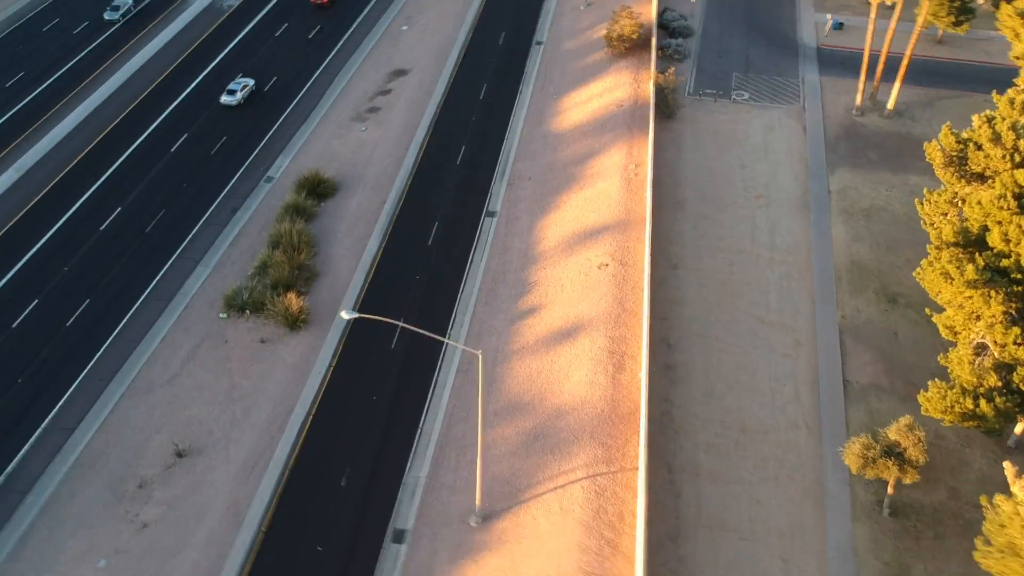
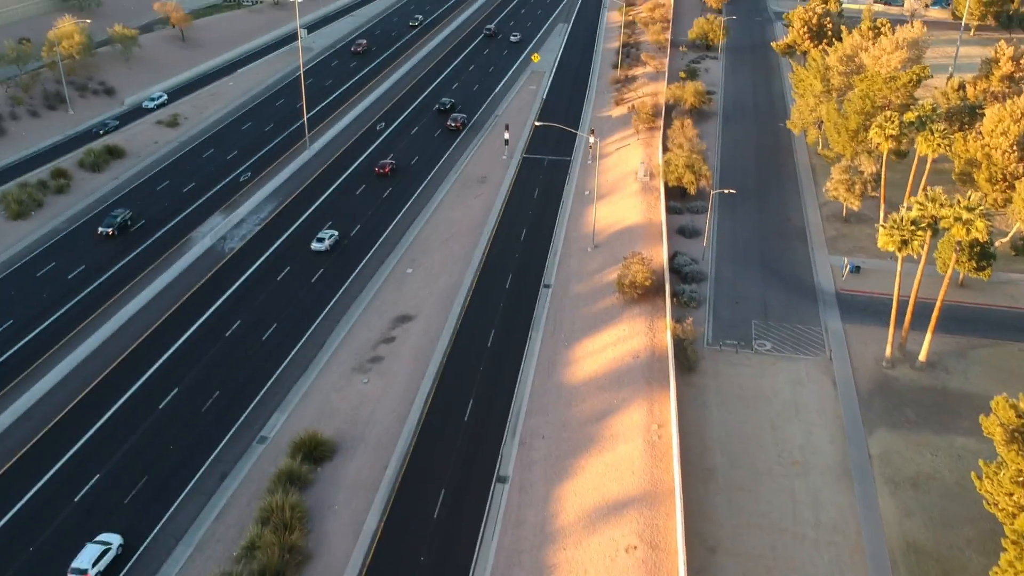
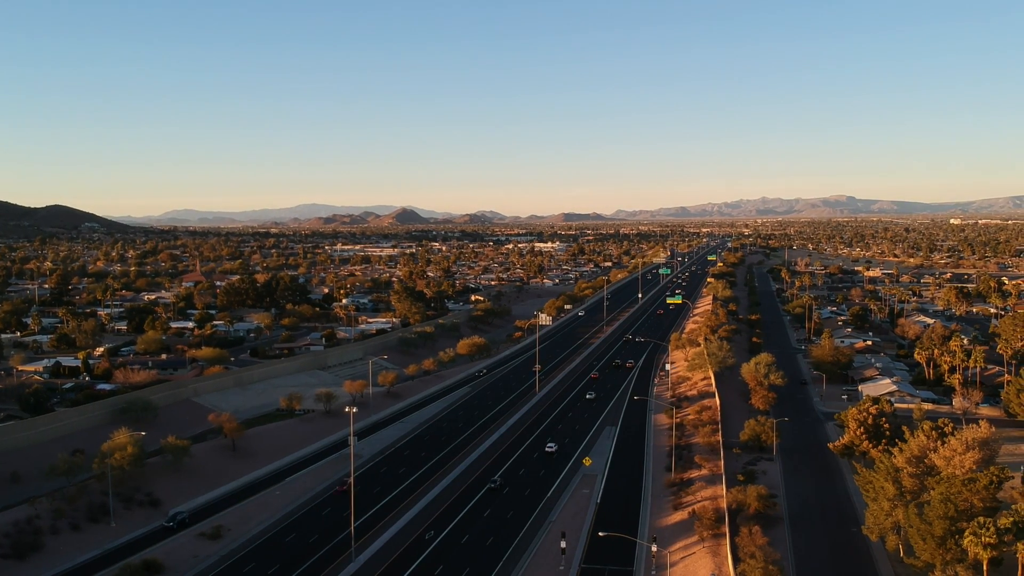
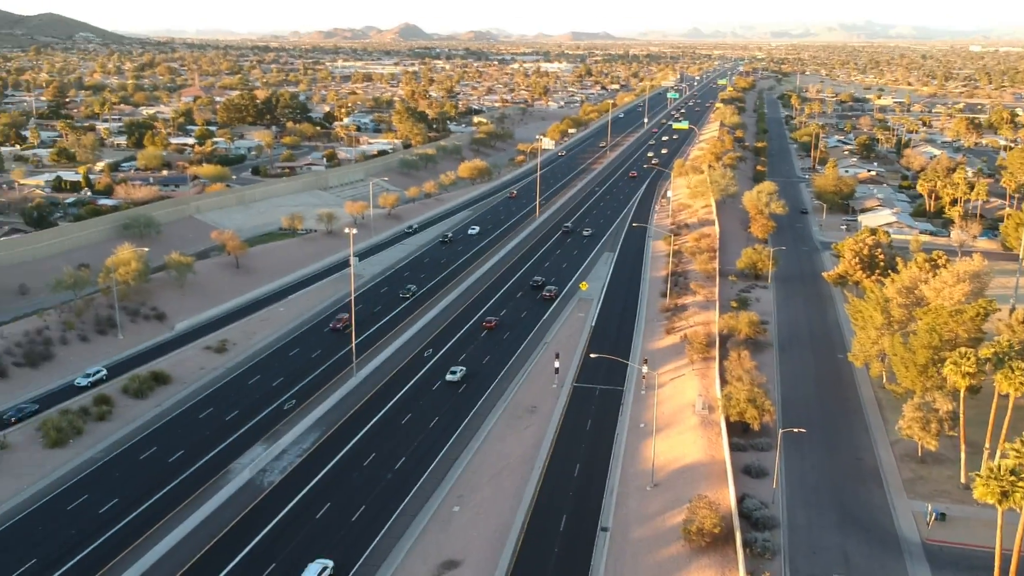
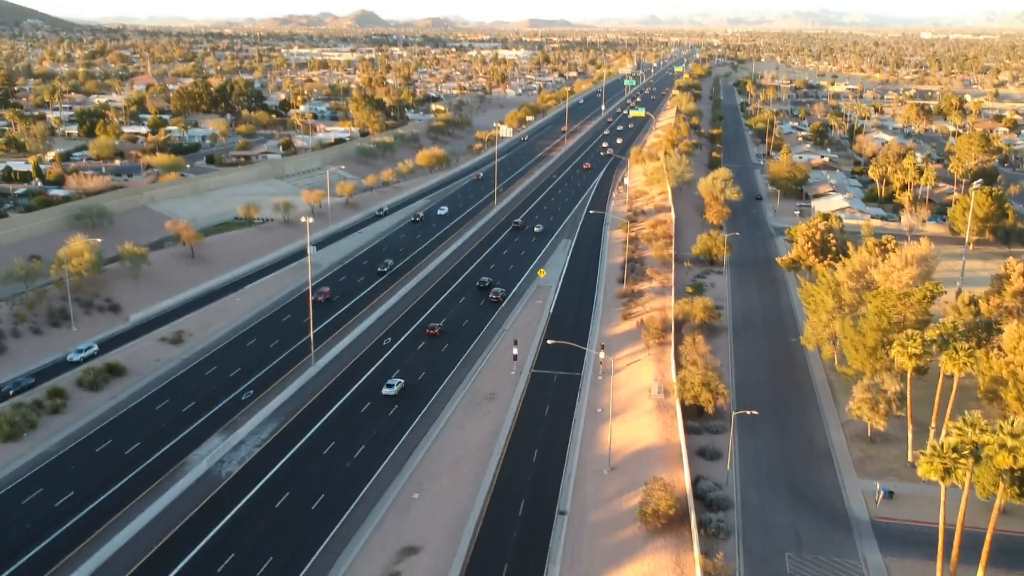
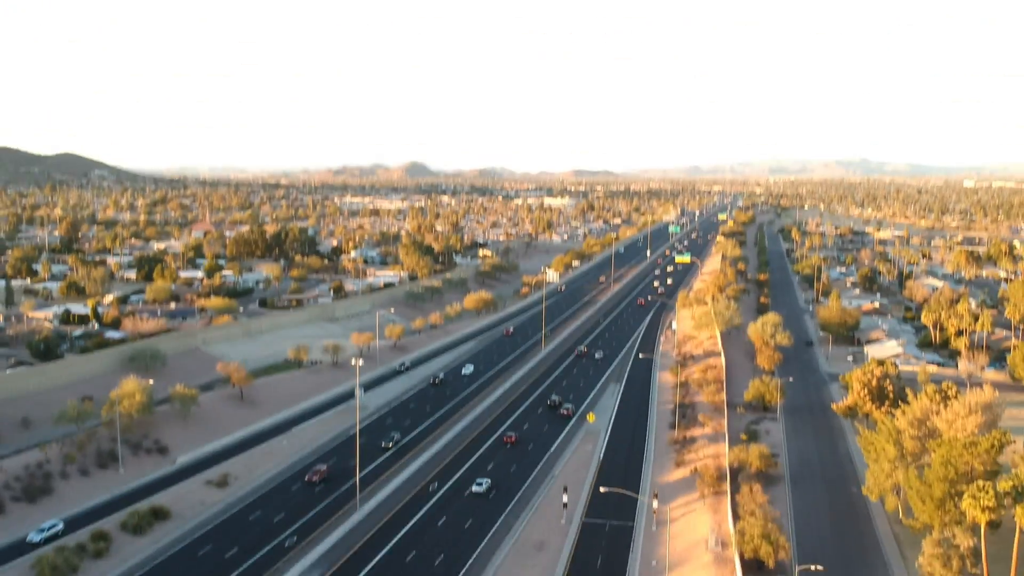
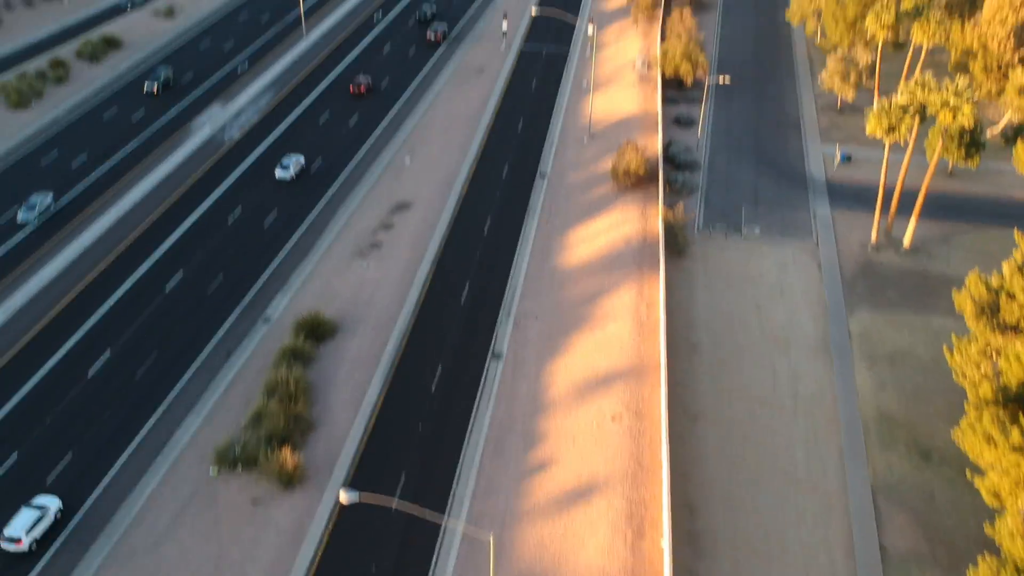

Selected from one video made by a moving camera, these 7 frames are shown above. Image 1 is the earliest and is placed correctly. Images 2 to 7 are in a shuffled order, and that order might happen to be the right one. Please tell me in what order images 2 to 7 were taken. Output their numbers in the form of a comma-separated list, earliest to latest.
7, 2, 5, 4, 6, 3
